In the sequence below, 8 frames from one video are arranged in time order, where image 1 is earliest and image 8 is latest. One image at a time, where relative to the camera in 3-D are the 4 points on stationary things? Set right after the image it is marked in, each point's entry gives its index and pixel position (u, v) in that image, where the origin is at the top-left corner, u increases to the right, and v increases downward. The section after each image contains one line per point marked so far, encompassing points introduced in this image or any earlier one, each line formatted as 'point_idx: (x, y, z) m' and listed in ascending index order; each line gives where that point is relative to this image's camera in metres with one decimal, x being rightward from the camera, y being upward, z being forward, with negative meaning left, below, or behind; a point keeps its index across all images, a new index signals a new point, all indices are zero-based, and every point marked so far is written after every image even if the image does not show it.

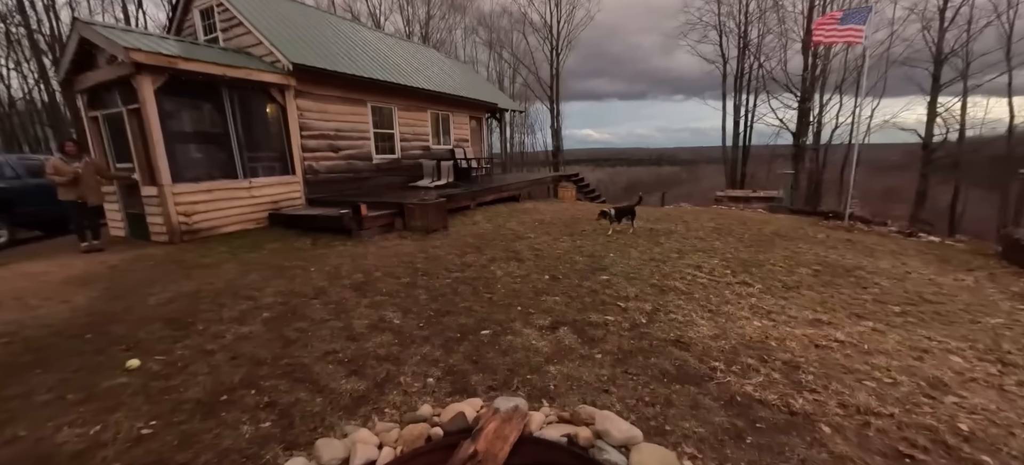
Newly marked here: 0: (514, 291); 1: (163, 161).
0: (0.0, -0.6, +4.4) m
1: (-5.3, +1.1, +6.4) m
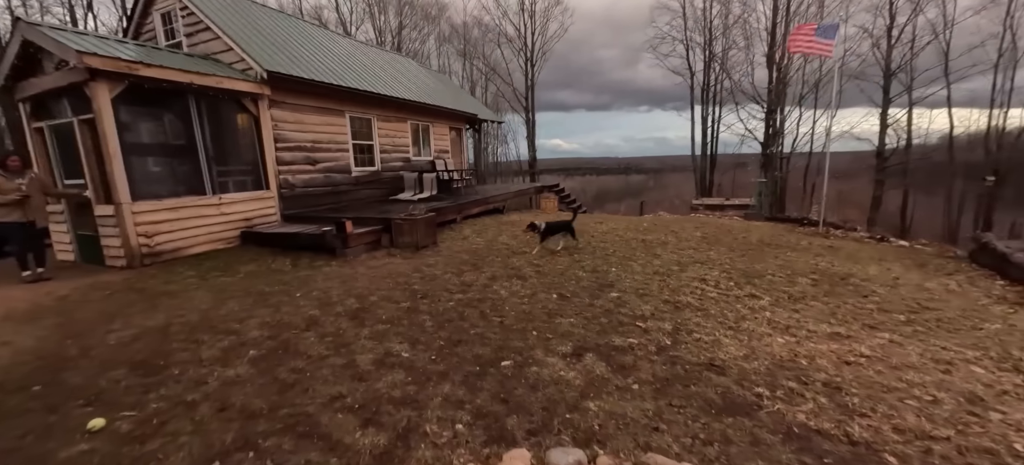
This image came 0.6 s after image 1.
0: (+0.1, -0.8, +4.1) m
1: (-5.3, +0.8, +5.8) m
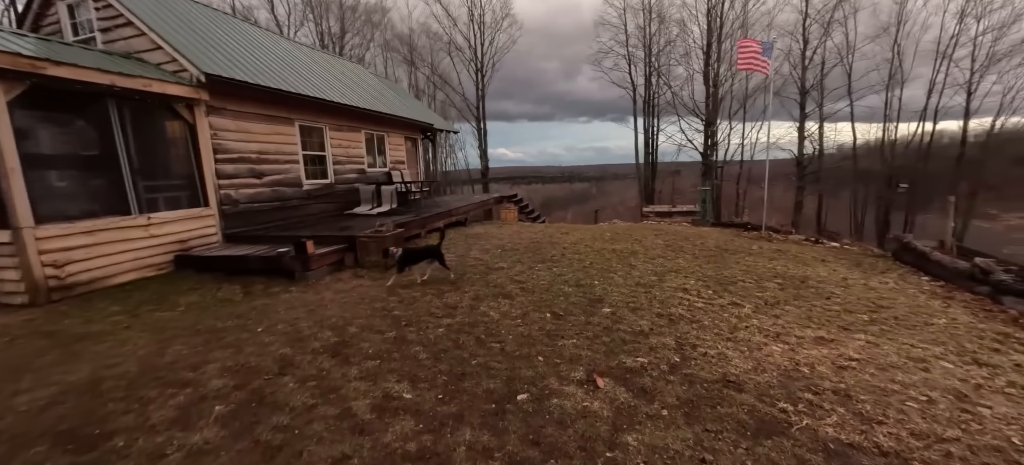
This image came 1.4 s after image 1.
0: (+0.1, -1.0, +3.9) m
1: (-5.6, +0.4, +4.8) m
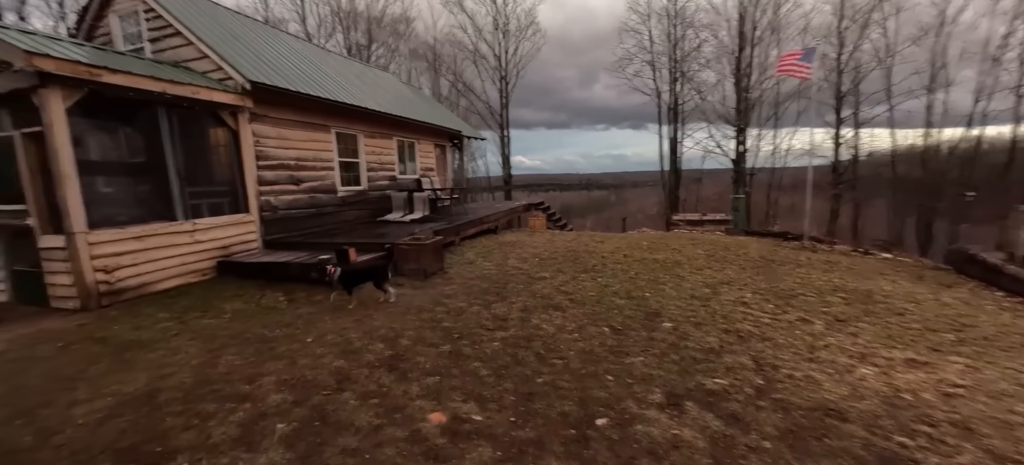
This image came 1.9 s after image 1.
0: (+0.6, -1.0, +3.6) m
1: (-5.0, +0.4, +4.8) m
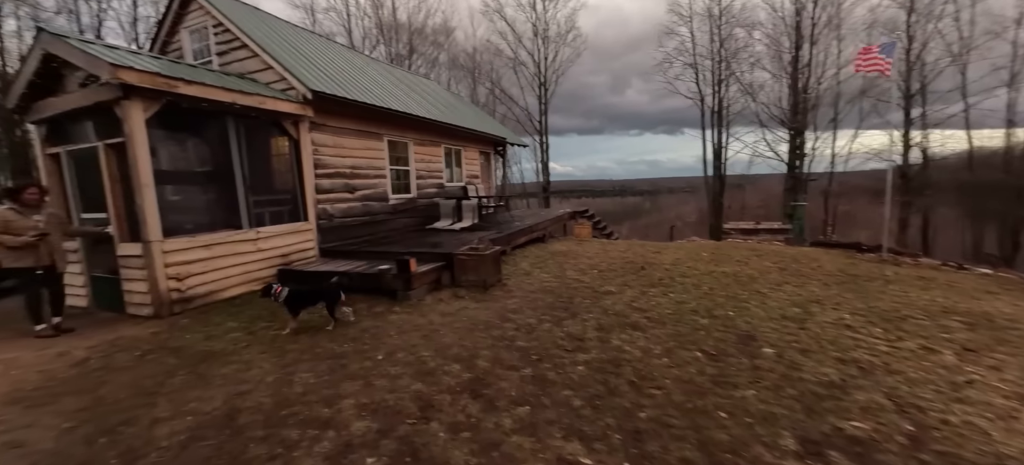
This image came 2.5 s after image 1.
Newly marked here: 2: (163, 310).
0: (+1.3, -1.2, +3.2) m
1: (-4.2, +0.3, +4.9) m
2: (-4.2, -0.9, +5.0) m
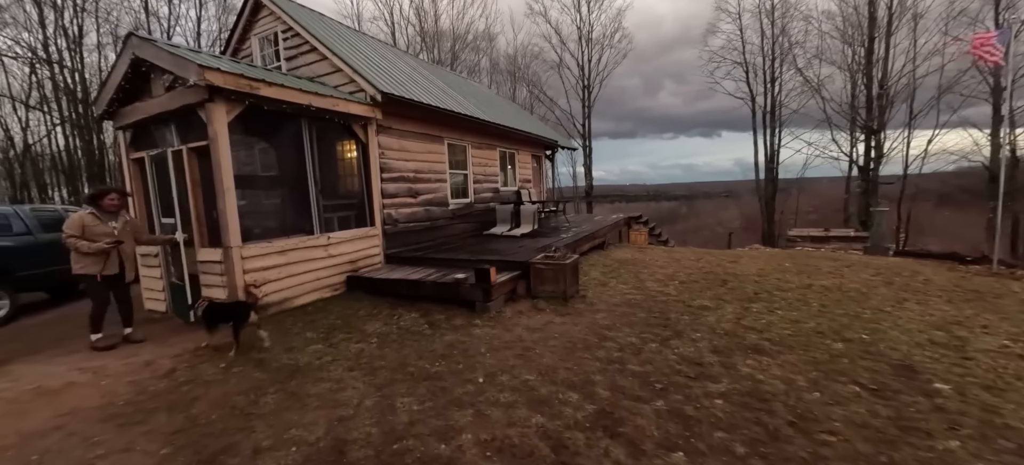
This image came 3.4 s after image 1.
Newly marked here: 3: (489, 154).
0: (+2.2, -1.2, +2.7) m
1: (-3.2, +0.2, +4.7) m
2: (-3.1, -1.0, +4.9) m
3: (-0.6, +1.9, +10.5) m
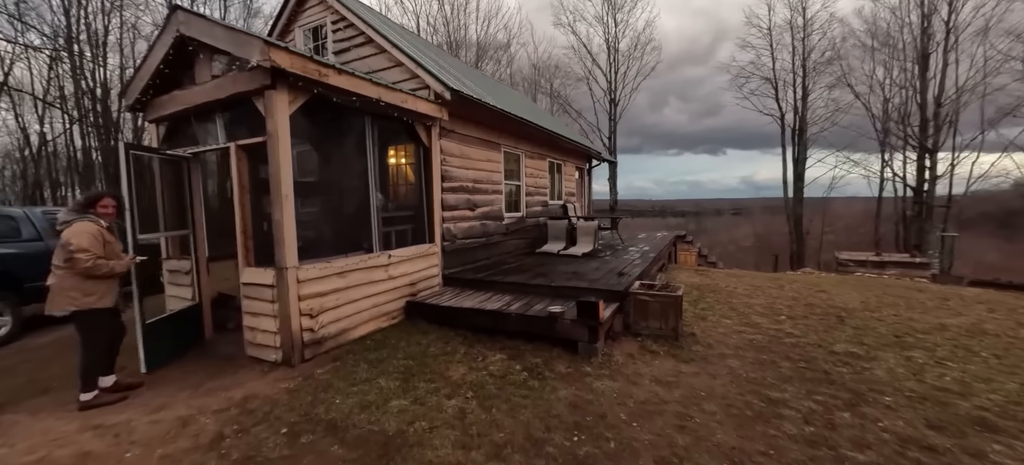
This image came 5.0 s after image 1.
0: (+3.3, -1.5, +1.7) m
1: (-2.0, 0.0, +3.8) m
2: (-2.0, -1.1, +3.9) m
3: (+0.6, +1.5, +9.6) m
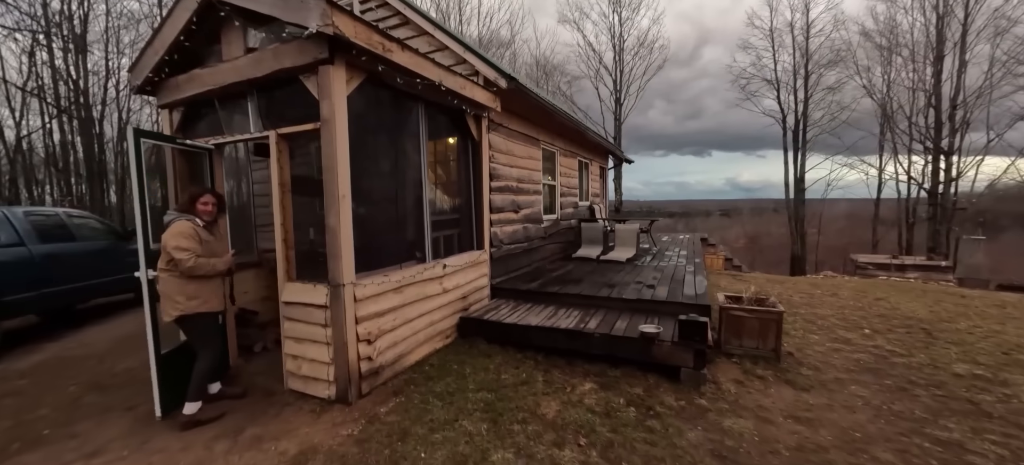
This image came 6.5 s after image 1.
0: (+4.1, -1.5, +1.1) m
1: (-1.2, 0.0, +3.1) m
2: (-1.2, -1.2, +3.2) m
3: (+1.3, +1.5, +9.0) m
